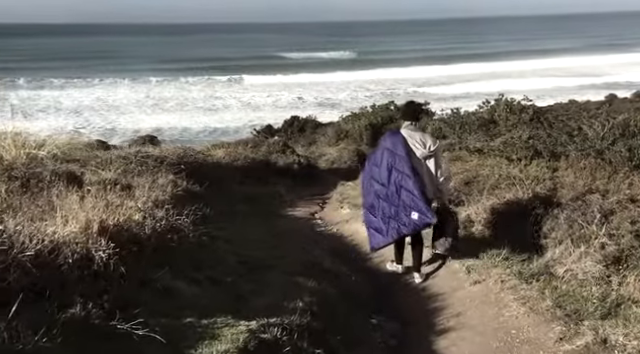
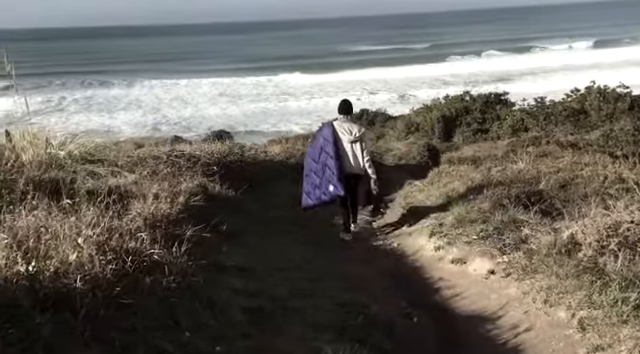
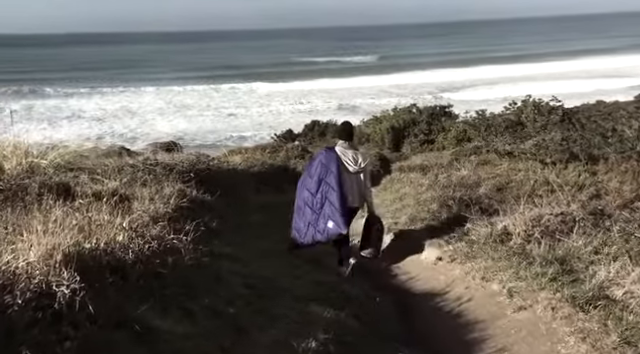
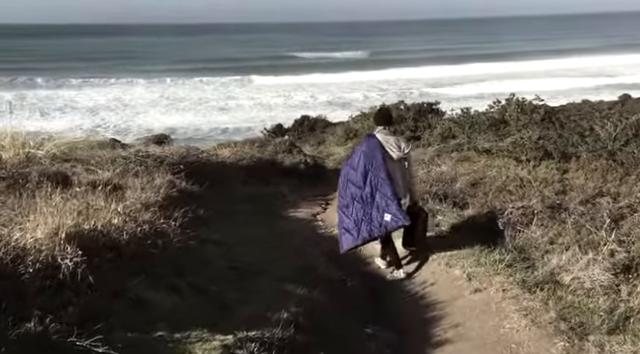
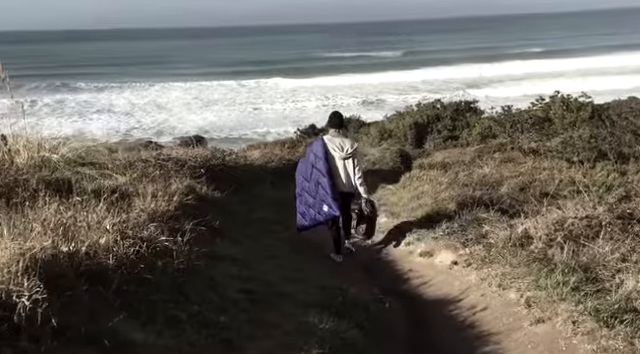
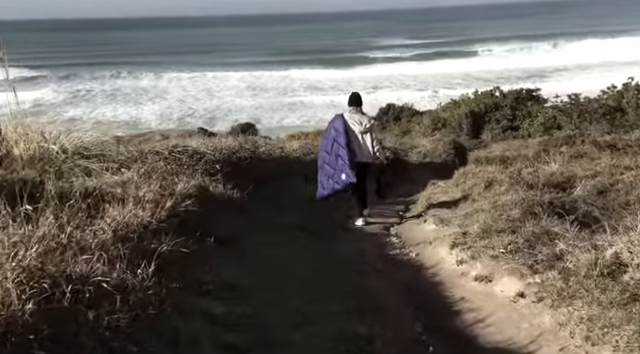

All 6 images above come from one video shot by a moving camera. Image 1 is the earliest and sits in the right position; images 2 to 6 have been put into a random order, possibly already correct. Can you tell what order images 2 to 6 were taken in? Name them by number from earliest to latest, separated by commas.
4, 3, 5, 2, 6
